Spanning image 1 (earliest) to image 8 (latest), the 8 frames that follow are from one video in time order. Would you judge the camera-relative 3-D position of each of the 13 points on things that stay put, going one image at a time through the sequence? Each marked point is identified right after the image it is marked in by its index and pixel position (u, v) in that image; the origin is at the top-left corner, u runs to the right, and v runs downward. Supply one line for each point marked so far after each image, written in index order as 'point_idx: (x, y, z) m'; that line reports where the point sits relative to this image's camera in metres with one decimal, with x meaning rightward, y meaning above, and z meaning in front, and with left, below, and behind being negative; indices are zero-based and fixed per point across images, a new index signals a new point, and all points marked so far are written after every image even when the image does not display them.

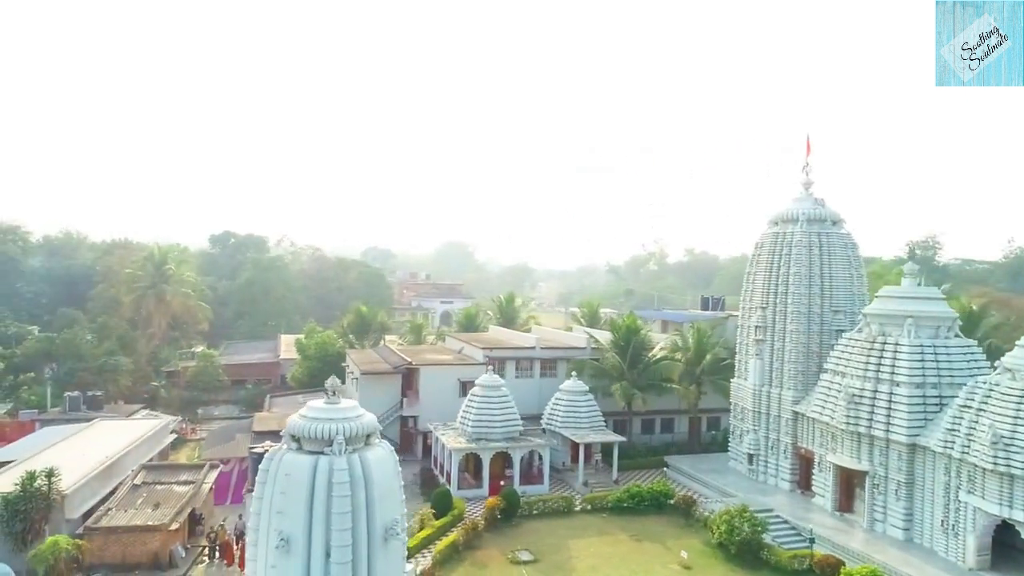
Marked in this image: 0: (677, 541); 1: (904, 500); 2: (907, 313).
0: (+4.3, -6.6, +19.6) m
1: (+9.6, -5.2, +18.5) m
2: (+10.2, -0.6, +19.6) m
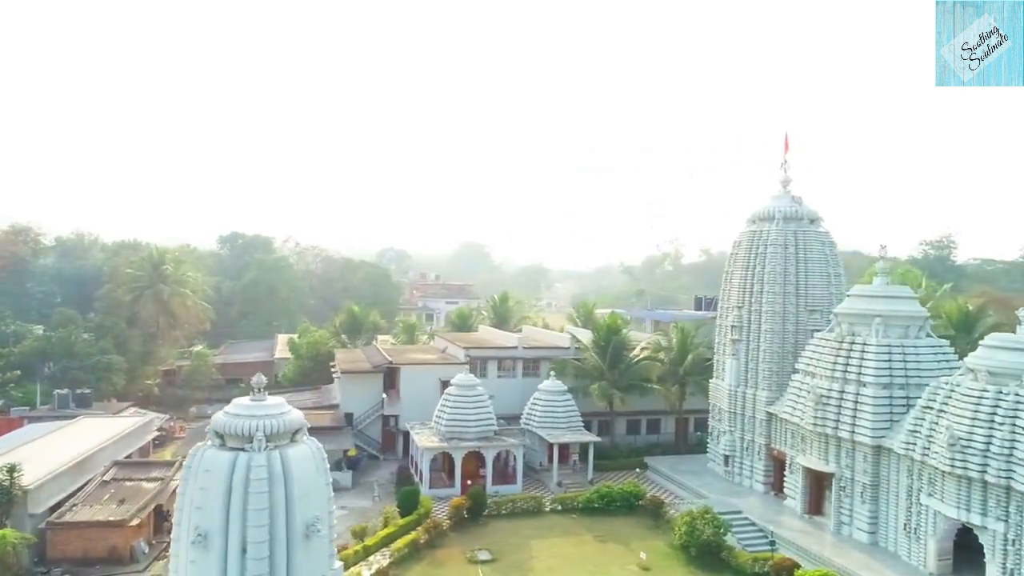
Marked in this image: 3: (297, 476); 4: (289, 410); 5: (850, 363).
0: (+3.3, -6.6, +19.4) m
1: (+8.6, -5.2, +18.2) m
2: (+9.2, -0.6, +19.2) m
3: (-3.4, -2.9, +11.8) m
4: (-3.6, -2.0, +12.3) m
5: (+8.6, -1.9, +19.2) m
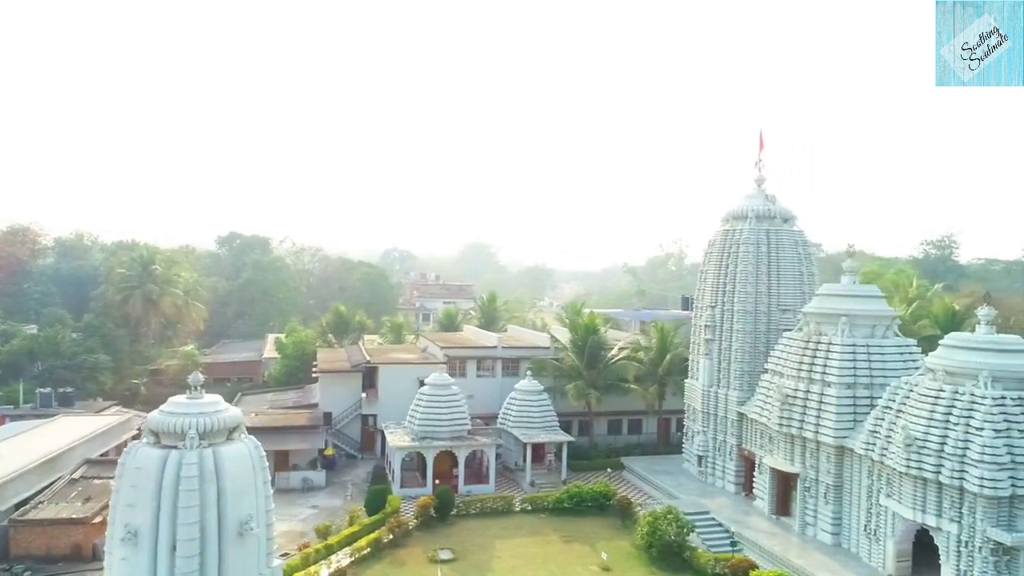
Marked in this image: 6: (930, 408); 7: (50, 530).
0: (+2.4, -6.5, +19.4) m
1: (+7.7, -5.1, +18.0) m
2: (+8.3, -0.6, +19.1) m
3: (-4.4, -2.9, +11.8) m
4: (-4.7, -2.0, +12.4) m
5: (+7.6, -1.9, +19.0) m
6: (+8.5, -2.5, +15.5) m
7: (-10.8, -5.7, +17.7) m
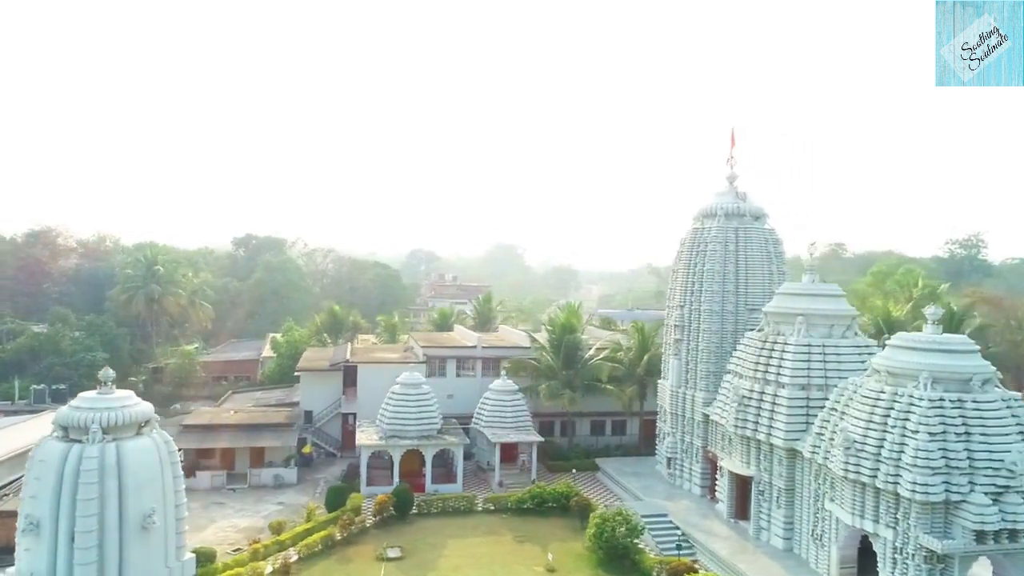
0: (+1.2, -6.5, +19.2) m
1: (+6.3, -5.1, +17.6) m
2: (+7.0, -0.6, +18.6) m
3: (-6.0, -2.9, +12.0) m
4: (-6.3, -1.9, +12.6) m
5: (+6.4, -1.9, +18.6) m
6: (+7.1, -2.4, +15.0) m
7: (-12.1, -5.6, +18.3) m
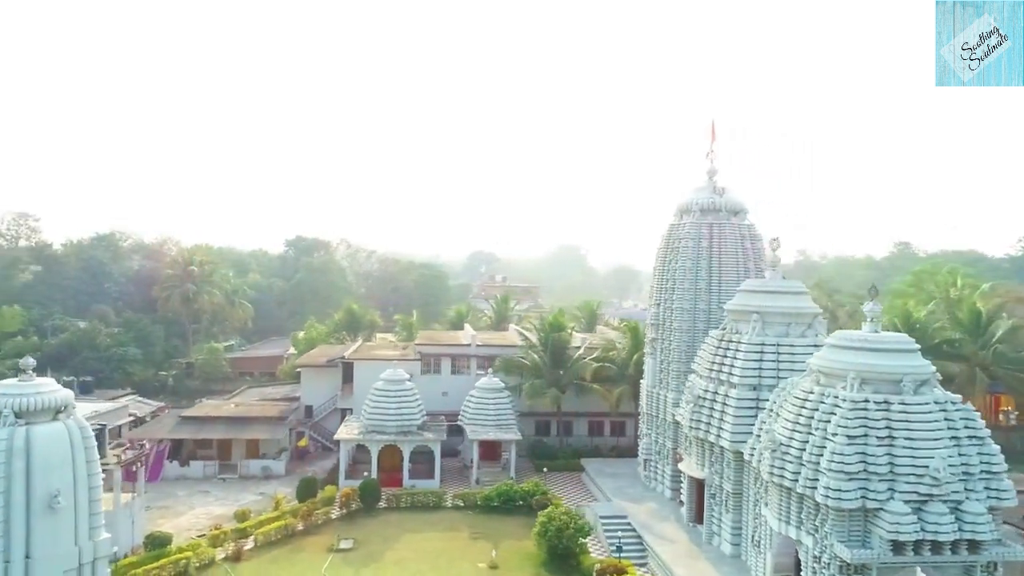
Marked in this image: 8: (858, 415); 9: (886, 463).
0: (-0.1, -6.4, +19.1) m
1: (+4.9, -5.0, +16.9) m
2: (+5.7, -0.5, +17.9) m
3: (-8.0, -2.7, +12.8) m
4: (-8.1, -1.8, +13.4) m
5: (+5.1, -1.8, +17.9) m
6: (+5.4, -2.3, +14.3) m
7: (-13.4, -5.5, +19.6) m
8: (+6.1, -2.2, +13.3) m
9: (+6.4, -3.0, +12.9) m
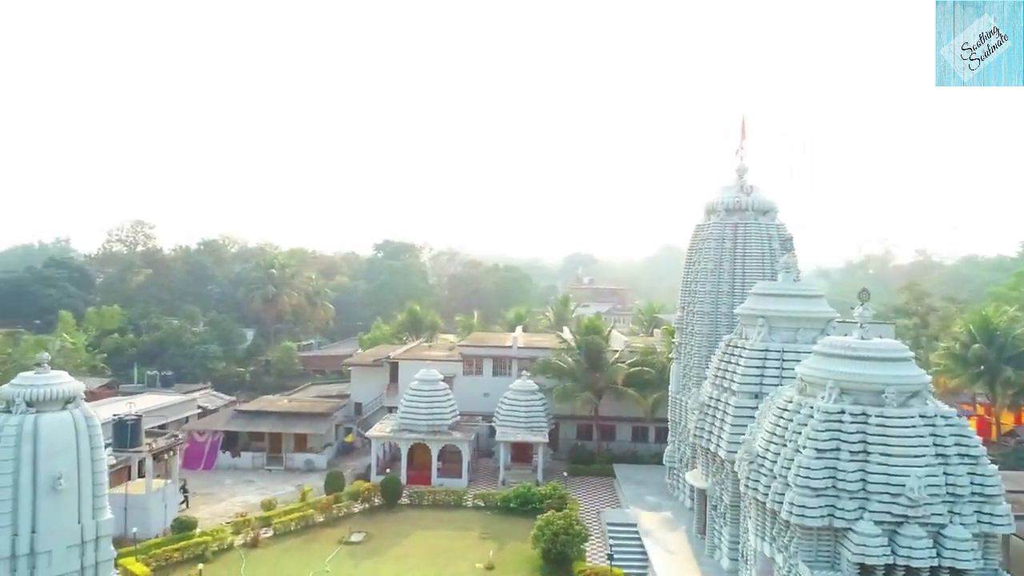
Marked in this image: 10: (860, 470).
0: (+0.1, -6.5, +19.1) m
1: (+4.7, -5.1, +16.2) m
2: (+5.6, -0.5, +17.1) m
3: (-8.7, -2.8, +14.1) m
4: (-8.8, -1.8, +14.7) m
5: (+5.0, -1.9, +17.2) m
6: (+4.7, -2.4, +13.6) m
7: (-13.0, -5.6, +21.7) m
8: (+5.2, -2.3, +12.4) m
9: (+5.5, -3.0, +12.0) m
10: (+5.6, -2.9, +12.1) m
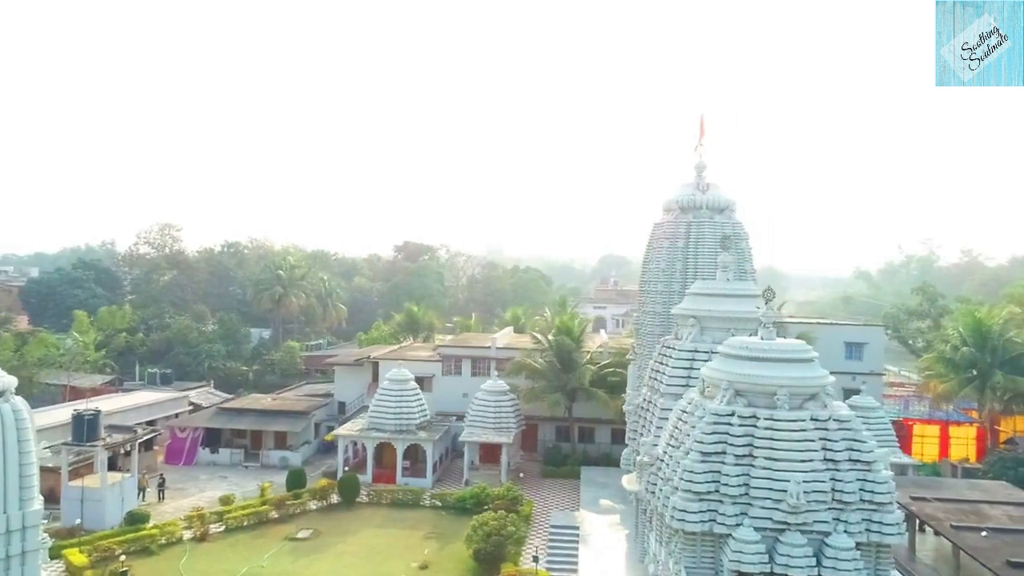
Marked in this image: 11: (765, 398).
0: (-1.4, -6.5, +19.1) m
1: (+3.0, -5.1, +15.9) m
2: (+4.0, -0.5, +16.6) m
3: (-10.5, -2.7, +14.7) m
4: (-10.5, -1.8, +15.3) m
5: (+3.4, -1.8, +16.8) m
6: (+2.9, -2.4, +13.2) m
7: (-14.3, -5.6, +22.5) m
8: (+3.3, -2.3, +12.0) m
9: (+3.5, -3.0, +11.6) m
10: (+3.6, -2.9, +11.7) m
11: (+4.2, -1.8, +12.3) m
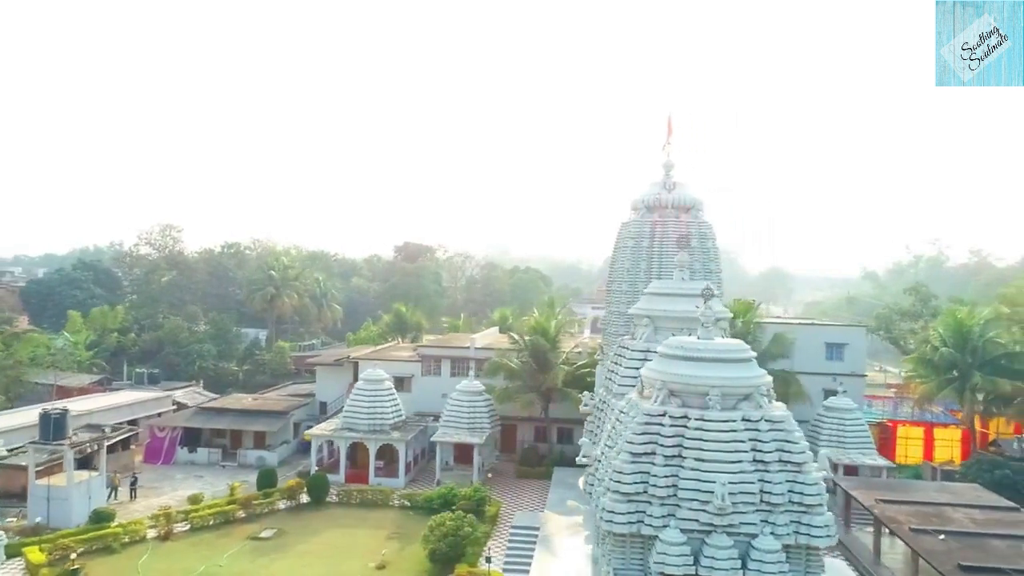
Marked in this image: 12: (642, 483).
0: (-2.4, -6.5, +19.0) m
1: (+1.9, -5.1, +15.7) m
2: (+3.0, -0.5, +16.5) m
3: (-11.6, -2.7, +14.8) m
4: (-11.6, -1.8, +15.5) m
5: (+2.3, -1.8, +16.7) m
6: (+1.8, -2.4, +13.1) m
7: (-15.2, -5.6, +22.7) m
8: (+2.2, -2.3, +11.9) m
9: (+2.4, -3.0, +11.5) m
10: (+2.5, -2.9, +11.5) m
11: (+3.0, -1.8, +12.2) m
12: (+2.0, -3.0, +11.6) m
